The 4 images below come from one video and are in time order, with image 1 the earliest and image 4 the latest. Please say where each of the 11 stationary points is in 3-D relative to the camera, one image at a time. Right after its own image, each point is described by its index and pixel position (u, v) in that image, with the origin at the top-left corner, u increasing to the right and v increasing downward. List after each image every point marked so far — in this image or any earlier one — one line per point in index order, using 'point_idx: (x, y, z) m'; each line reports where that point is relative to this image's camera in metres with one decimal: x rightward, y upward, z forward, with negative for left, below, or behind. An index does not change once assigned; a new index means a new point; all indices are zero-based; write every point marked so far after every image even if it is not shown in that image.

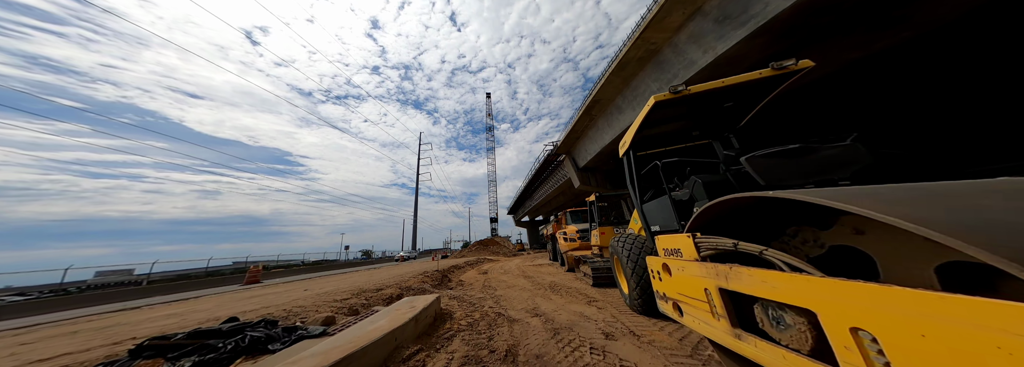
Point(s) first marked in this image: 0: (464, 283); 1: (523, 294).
0: (-1.8, -3.7, +7.8) m
1: (+0.3, -2.8, +5.4) m
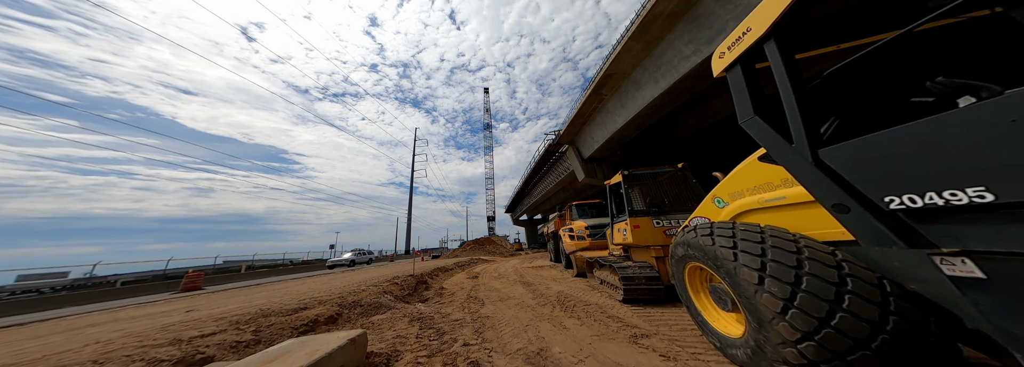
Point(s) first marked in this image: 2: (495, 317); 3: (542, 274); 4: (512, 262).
0: (-1.9, -3.1, +6.1) m
1: (+0.2, -2.3, +3.7) m
2: (-0.3, -2.2, +3.5) m
3: (+1.2, -3.7, +8.5) m
4: (0.0, -7.0, +18.9) m
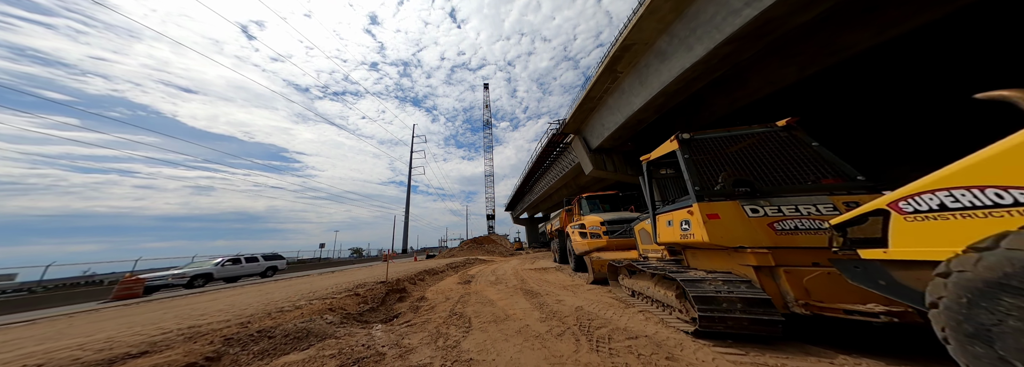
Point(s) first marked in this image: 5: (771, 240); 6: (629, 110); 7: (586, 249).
0: (-2.0, -2.7, +4.7) m
1: (+0.2, -1.8, +2.3) m
2: (-0.3, -1.8, +2.1) m
3: (+1.2, -3.2, +7.1) m
4: (0.0, -6.5, +17.5) m
5: (+2.4, -0.5, +2.0) m
6: (+5.9, +3.7, +10.7) m
7: (+2.4, -2.1, +6.9) m
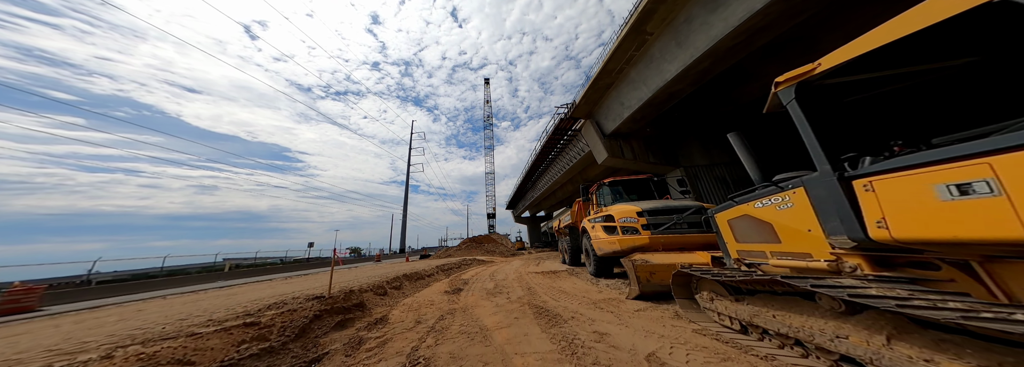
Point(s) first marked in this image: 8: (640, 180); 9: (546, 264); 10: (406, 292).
0: (-1.9, -2.1, +2.9) m
1: (+0.2, -1.2, +0.5) m
2: (-0.2, -1.2, +0.3) m
3: (+1.3, -2.6, +5.3) m
4: (+0.1, -5.9, +15.7) m
5: (+2.5, +0.1, +0.2) m
6: (+6.0, +4.3, +8.9) m
7: (+2.5, -1.5, +5.1) m
8: (+4.5, +0.1, +7.5) m
9: (+2.2, -5.2, +14.2) m
10: (-2.9, -2.9, +5.8) m
